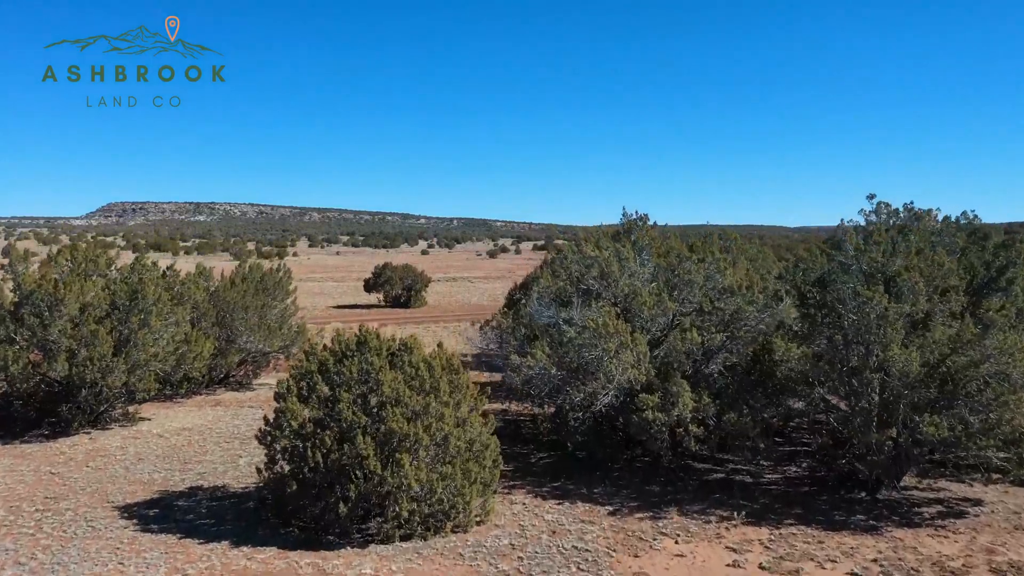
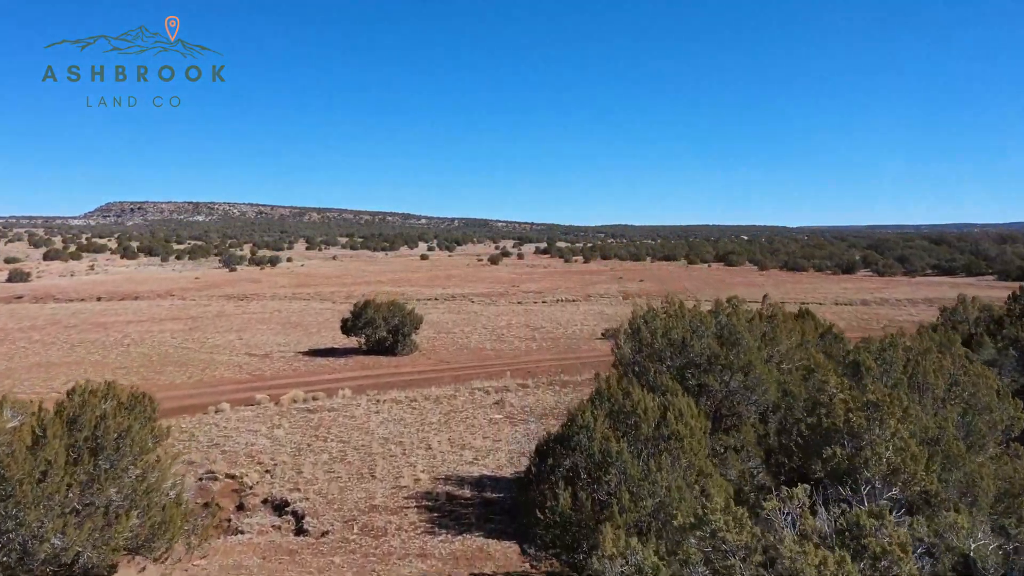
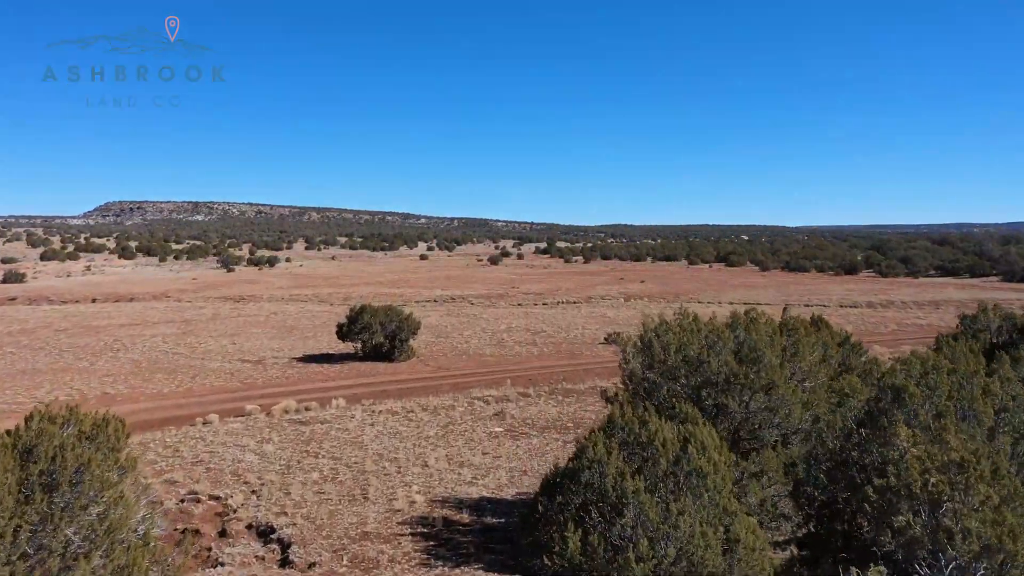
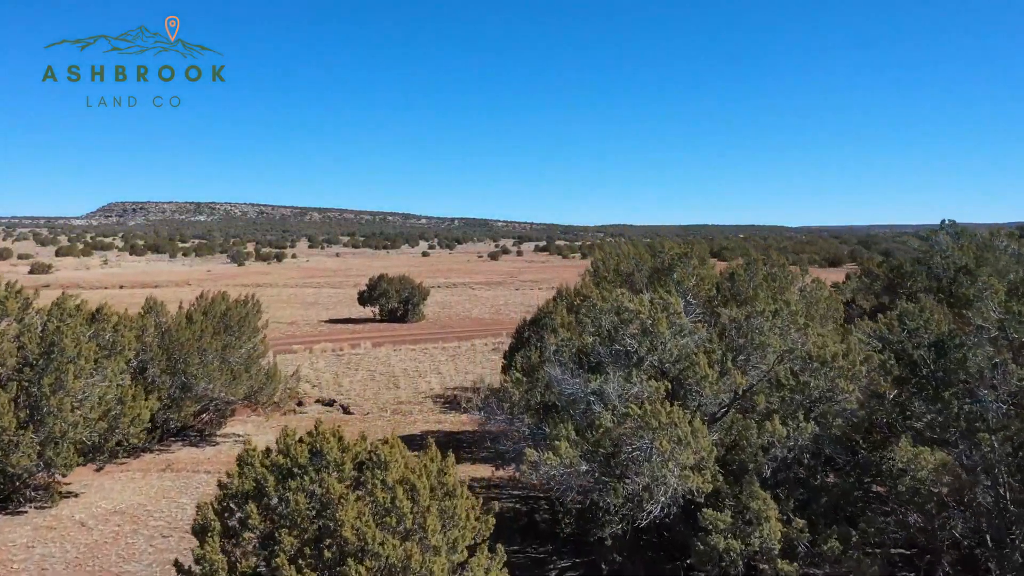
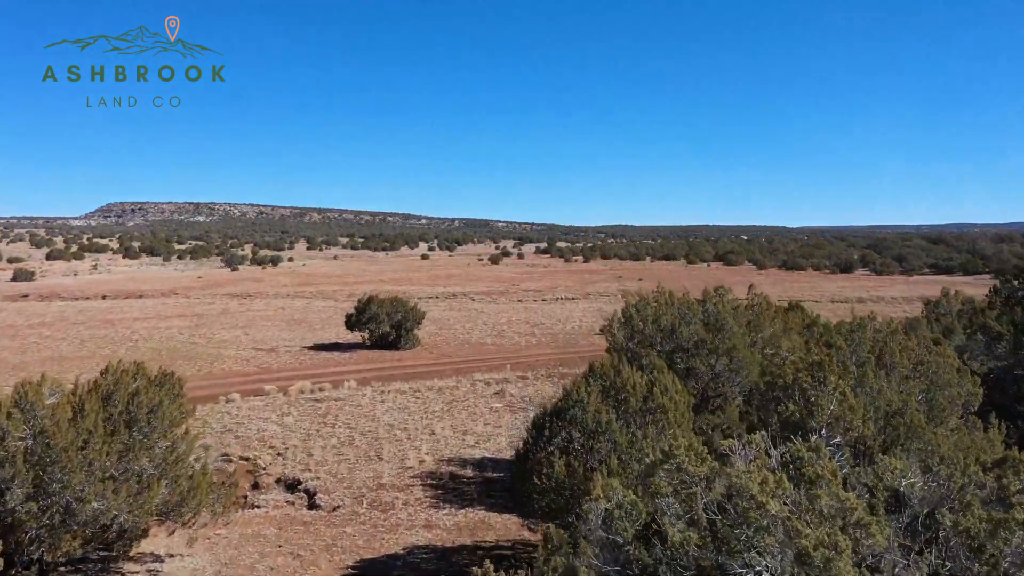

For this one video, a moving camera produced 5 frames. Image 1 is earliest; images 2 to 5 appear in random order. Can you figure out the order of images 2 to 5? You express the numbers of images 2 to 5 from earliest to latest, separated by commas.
4, 5, 2, 3
